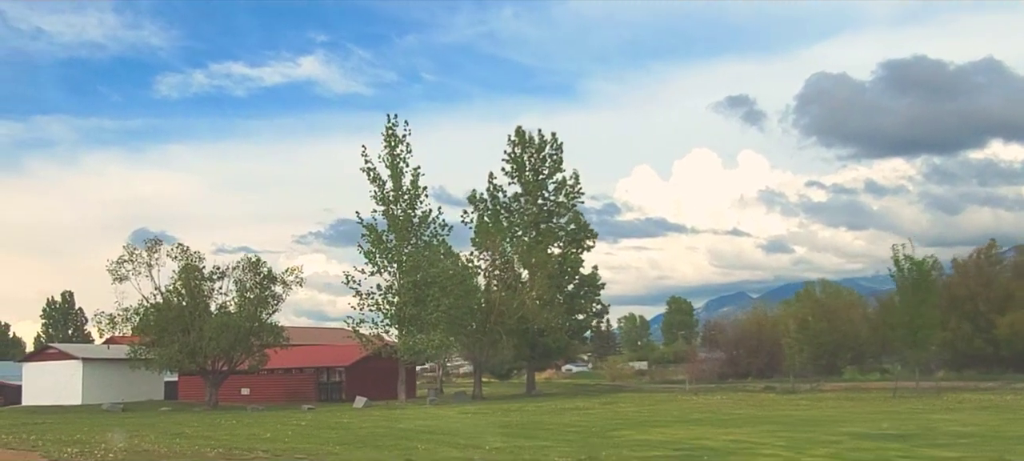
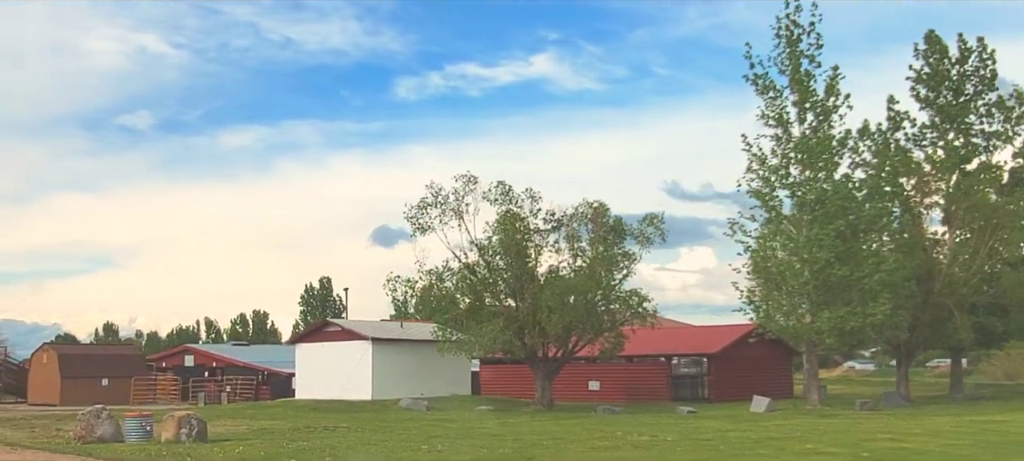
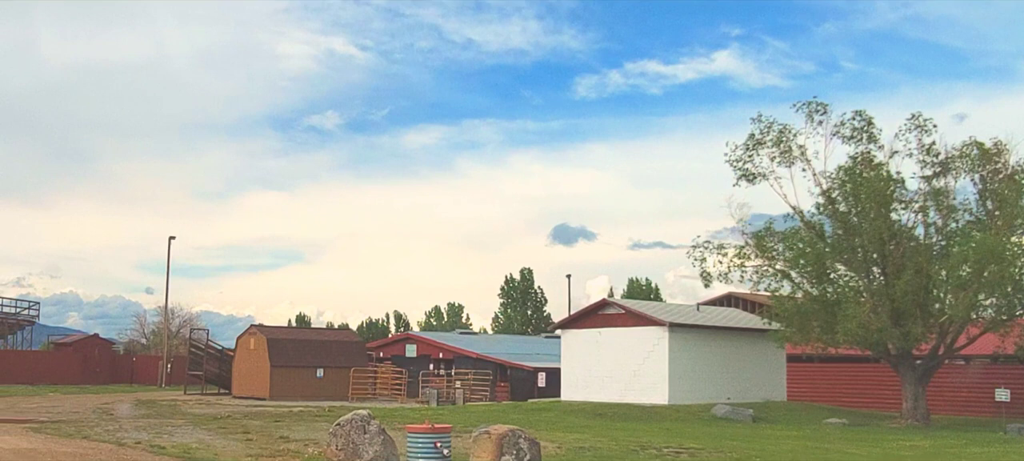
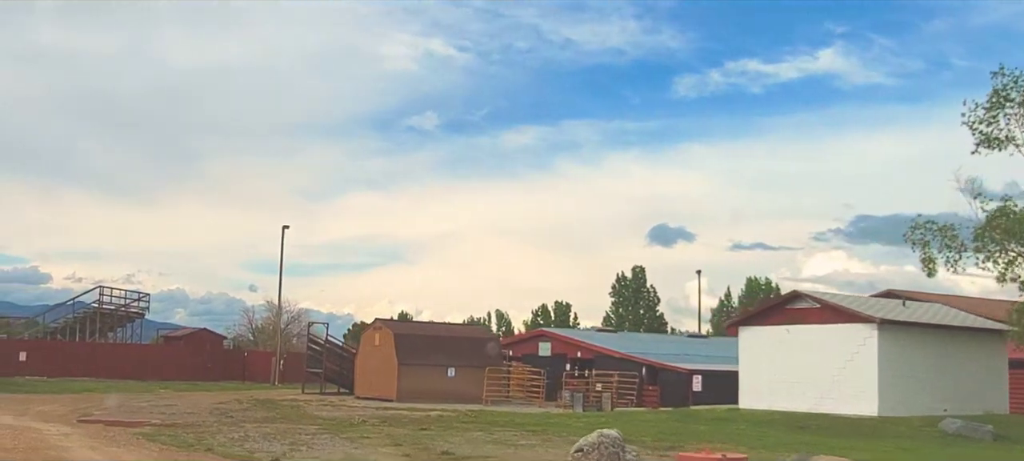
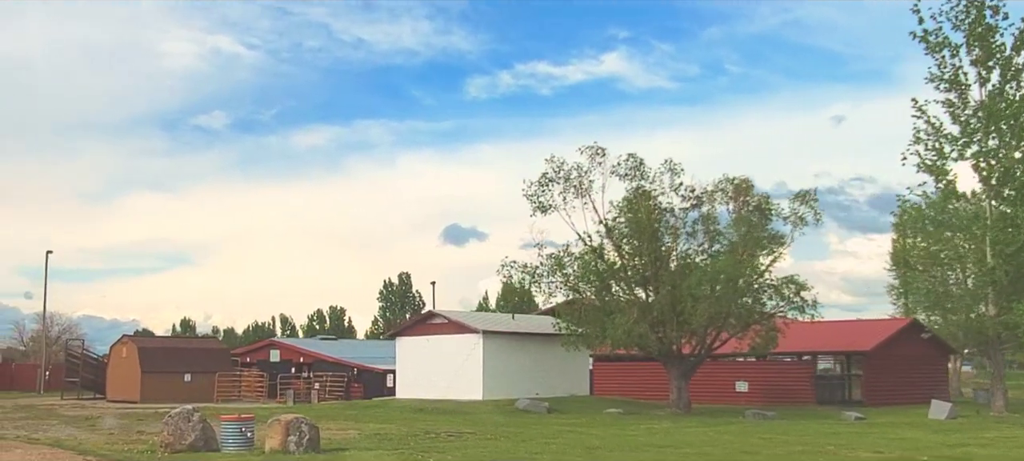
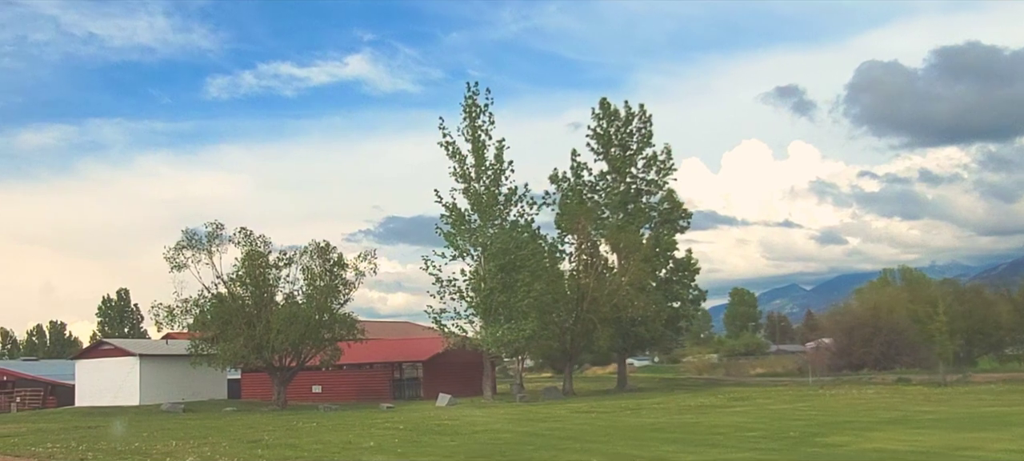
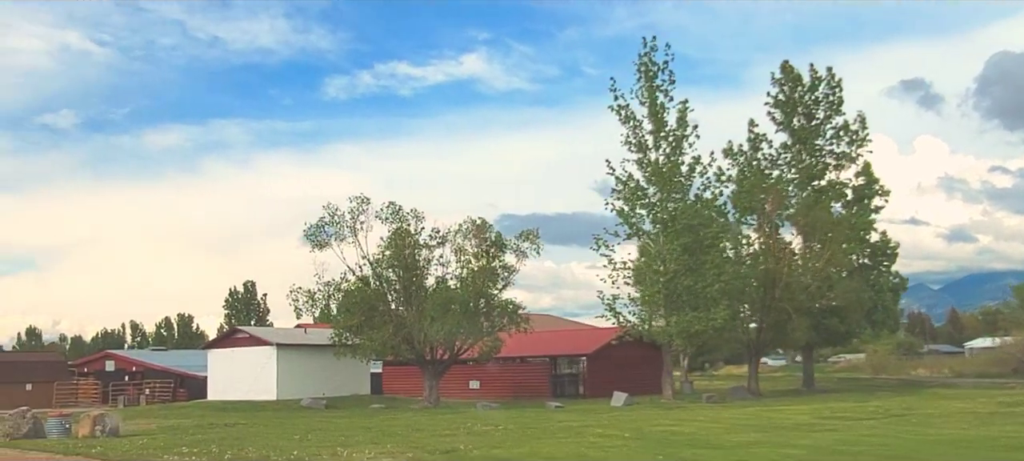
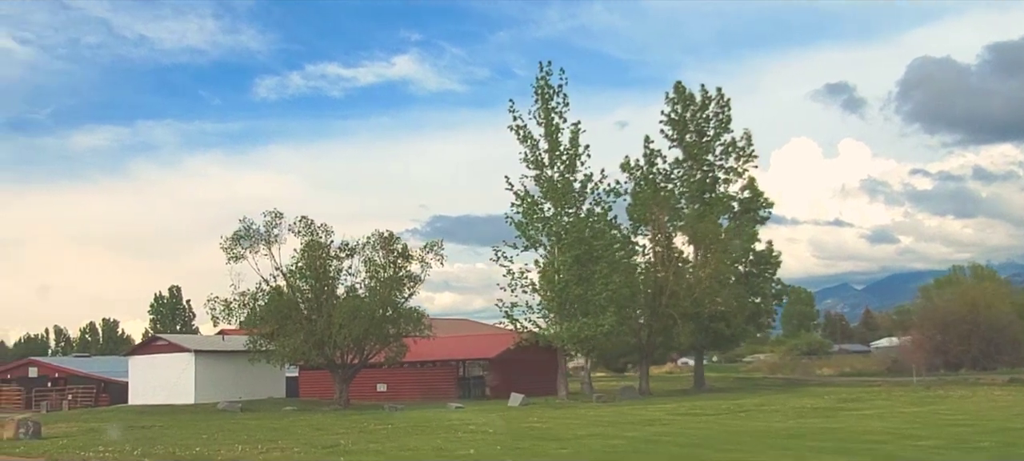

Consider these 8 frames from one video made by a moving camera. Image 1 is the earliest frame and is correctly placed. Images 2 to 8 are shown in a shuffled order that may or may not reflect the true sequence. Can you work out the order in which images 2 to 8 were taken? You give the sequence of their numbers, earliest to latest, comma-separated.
6, 8, 7, 2, 5, 3, 4
